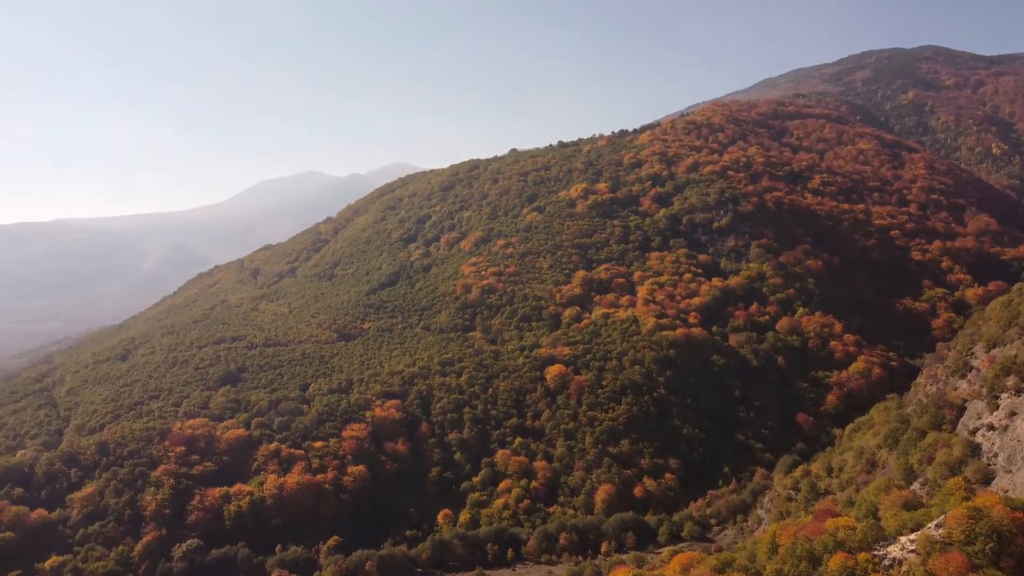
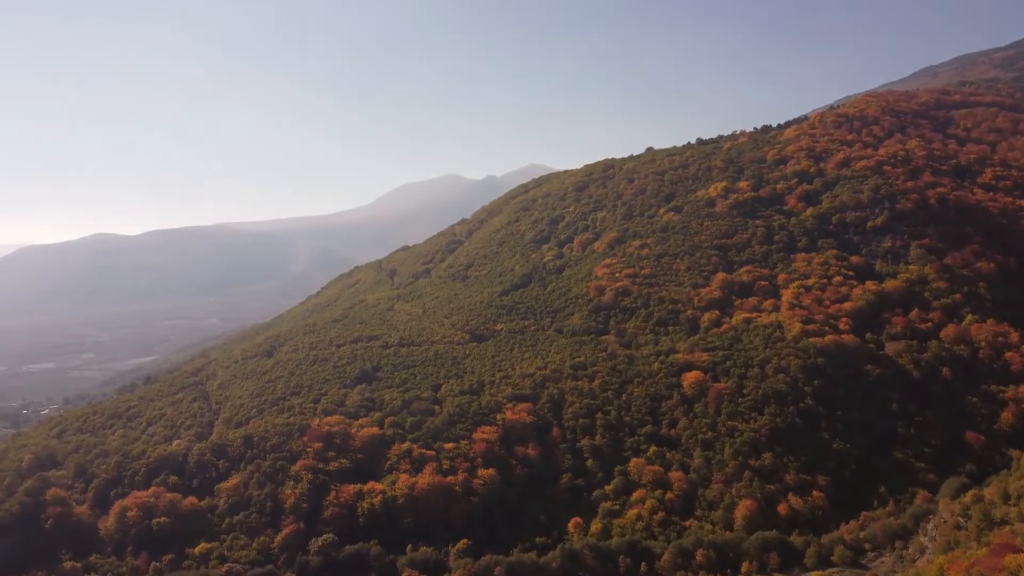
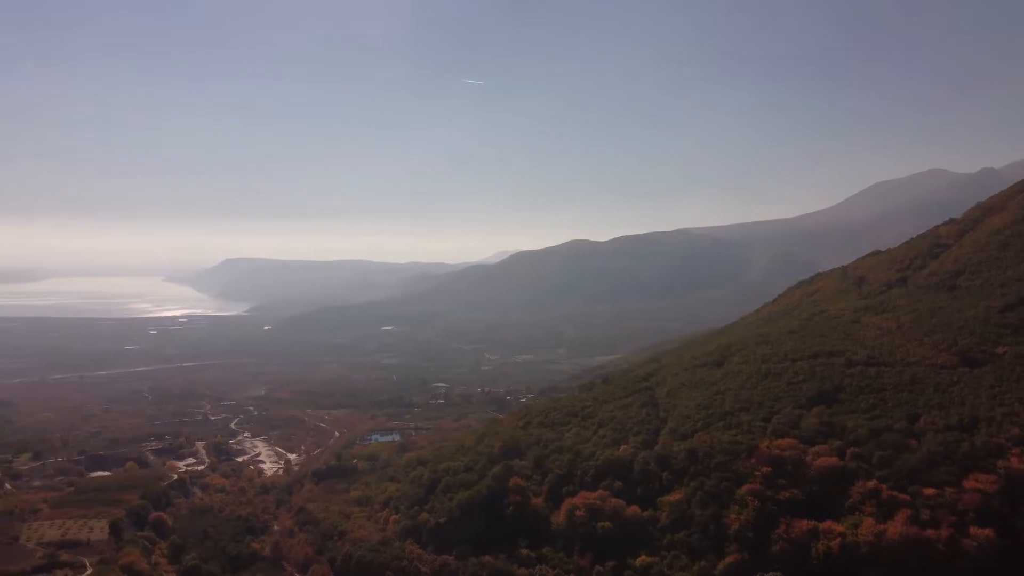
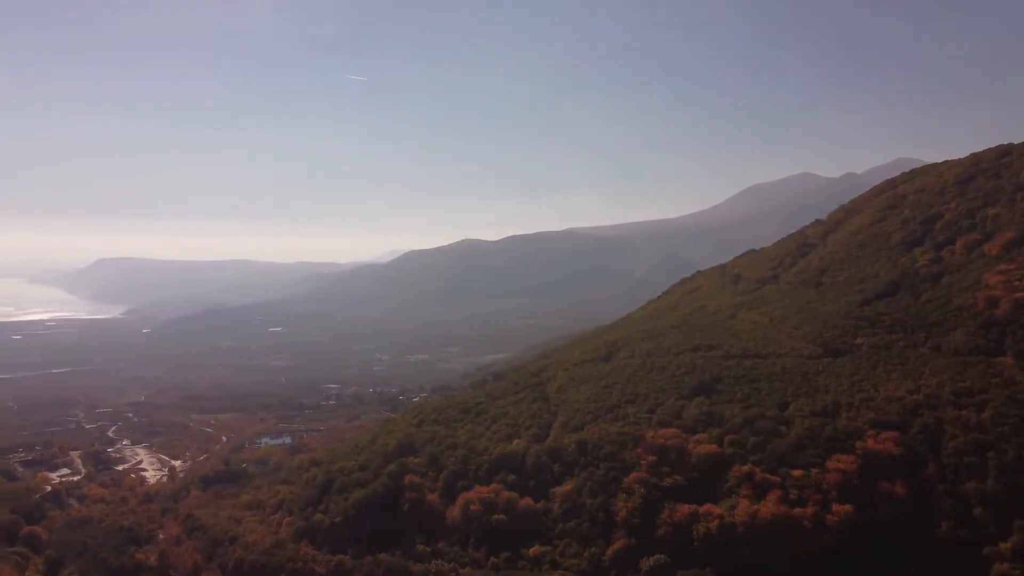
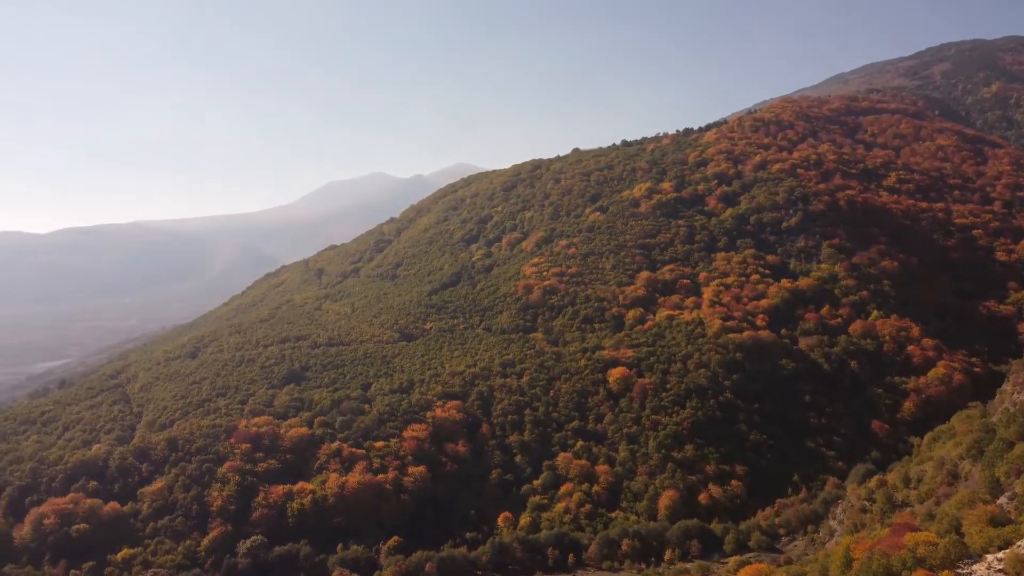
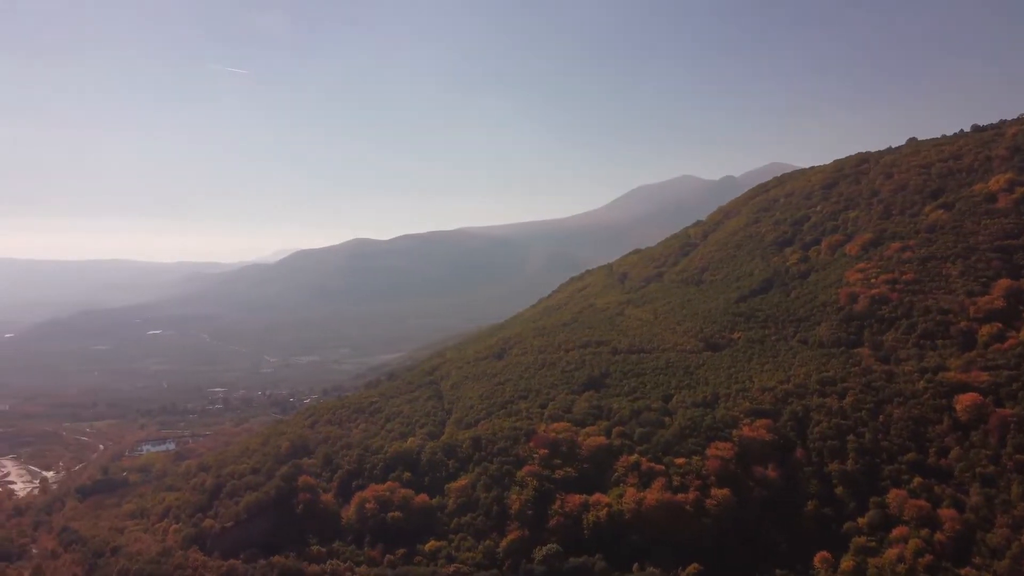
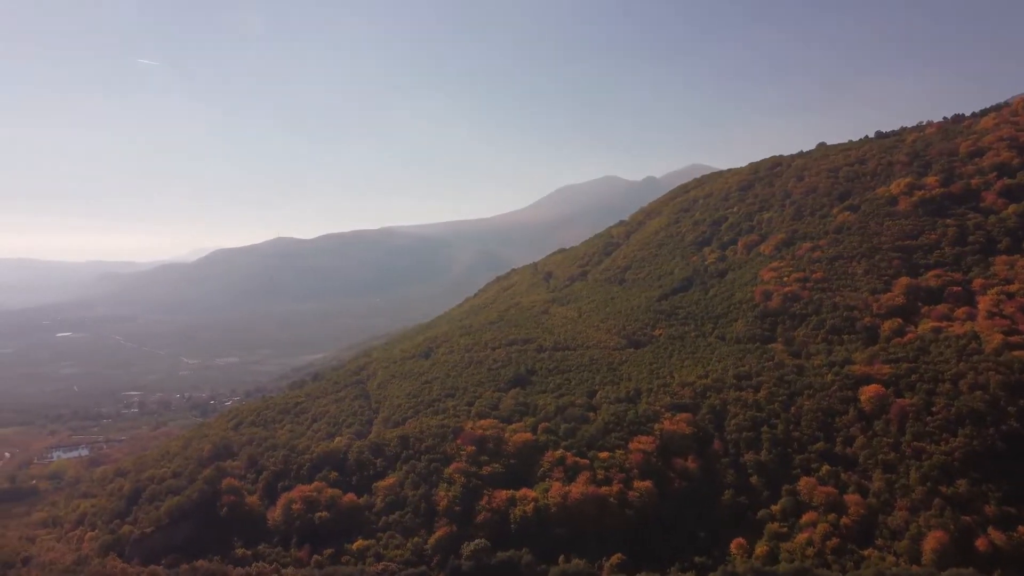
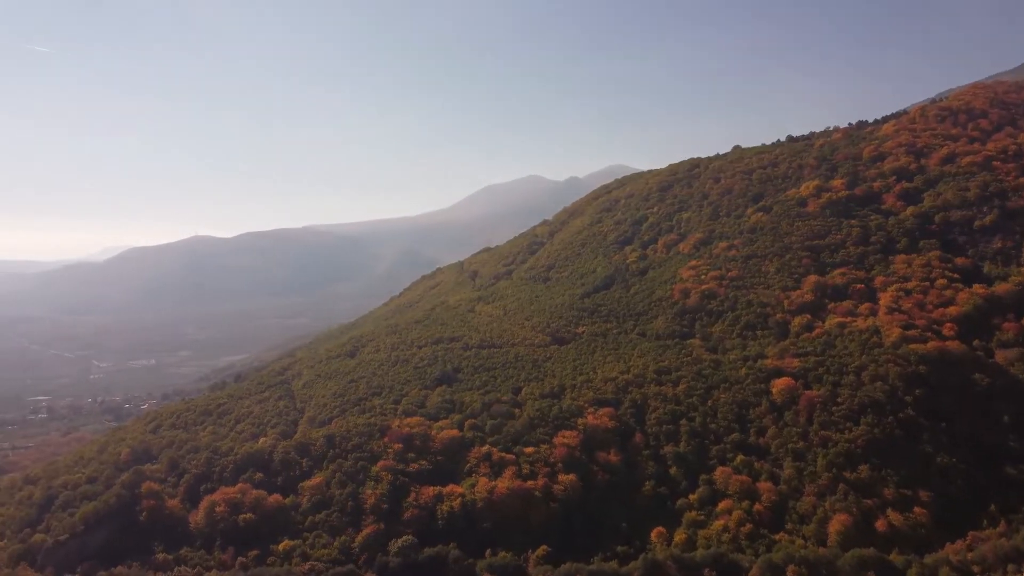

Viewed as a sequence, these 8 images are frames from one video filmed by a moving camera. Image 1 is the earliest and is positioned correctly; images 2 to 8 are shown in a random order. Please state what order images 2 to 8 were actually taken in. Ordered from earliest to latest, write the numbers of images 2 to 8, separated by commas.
5, 2, 8, 7, 6, 4, 3
